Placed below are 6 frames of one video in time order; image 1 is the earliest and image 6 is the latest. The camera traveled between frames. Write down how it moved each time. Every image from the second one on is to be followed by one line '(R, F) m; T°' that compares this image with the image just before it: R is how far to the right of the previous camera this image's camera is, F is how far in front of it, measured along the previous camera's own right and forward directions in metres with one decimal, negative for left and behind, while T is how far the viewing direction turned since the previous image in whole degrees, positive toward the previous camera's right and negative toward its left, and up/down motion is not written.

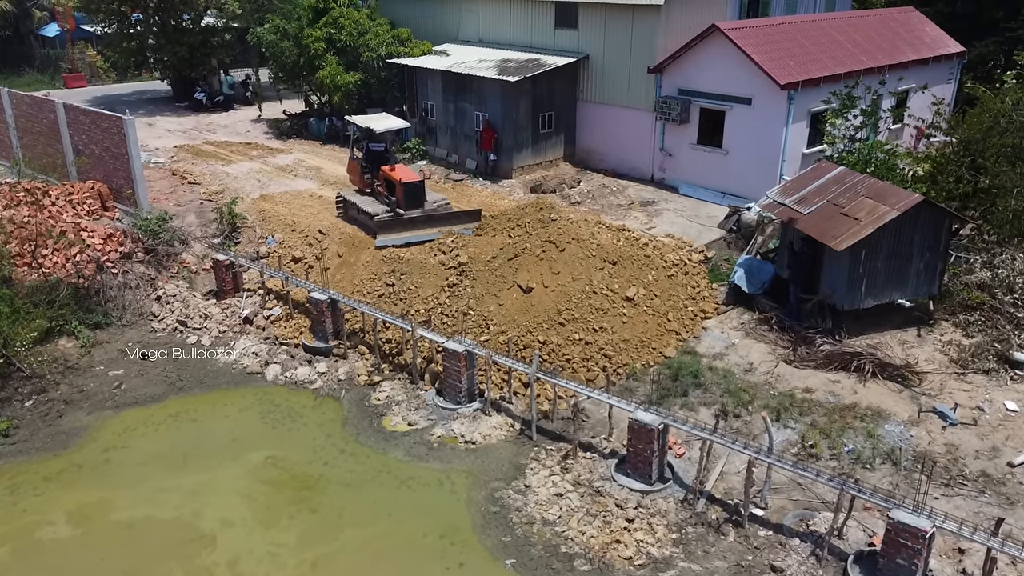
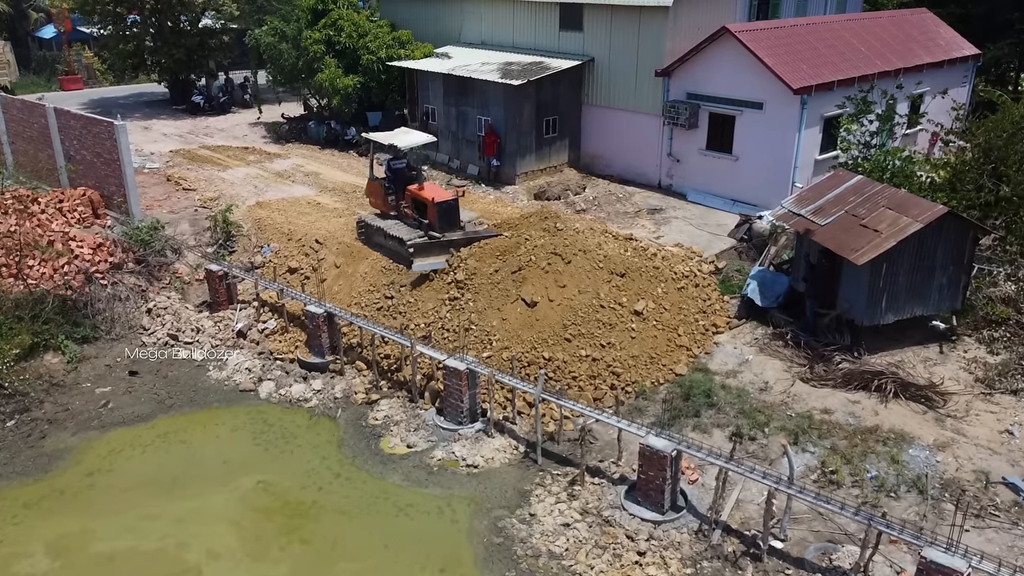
(0.0, +0.5) m; 0°
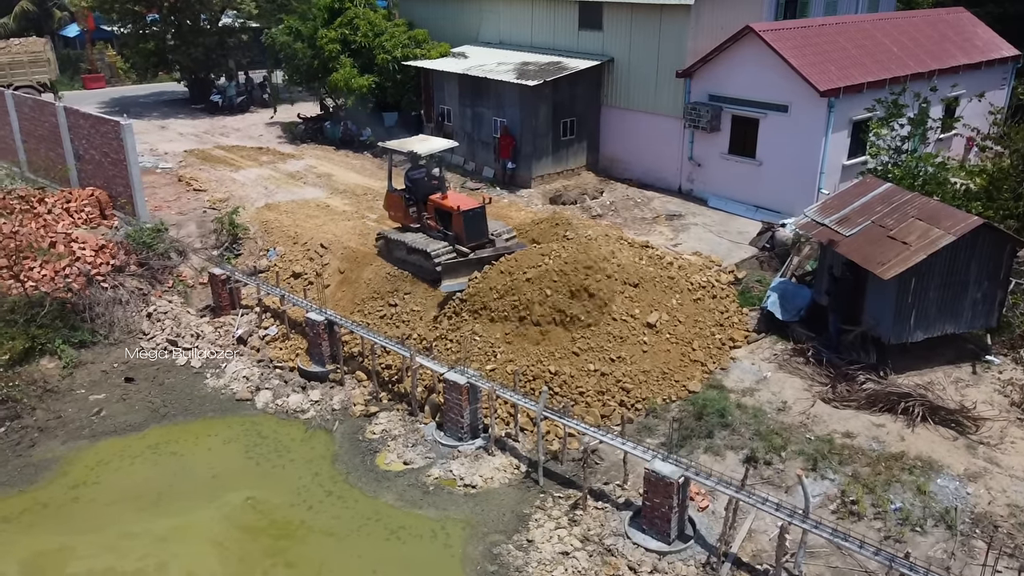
(+0.3, +0.5) m; -2°
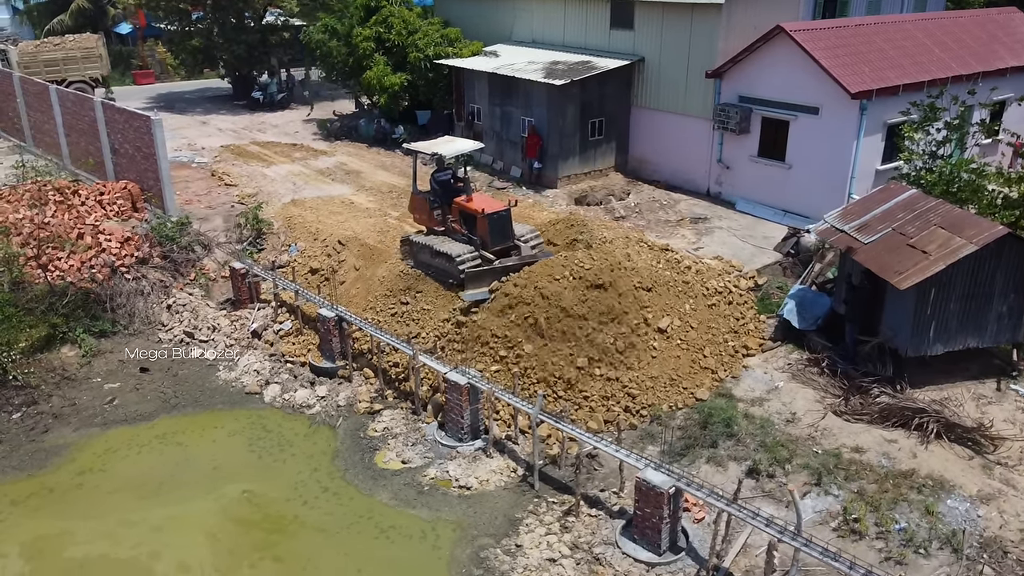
(+0.5, +0.1) m; -4°
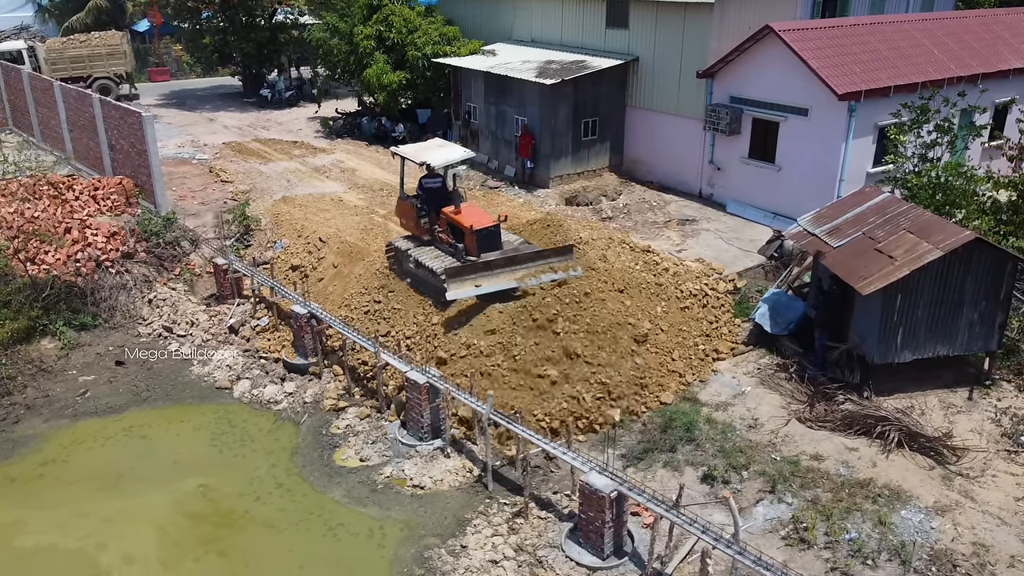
(+0.8, 0.0) m; -2°
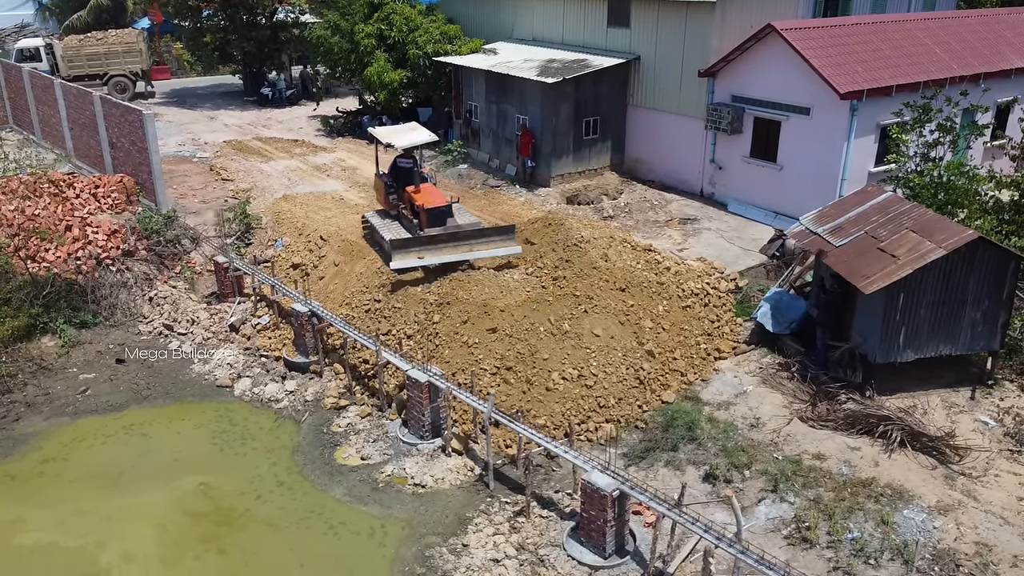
(0.0, 0.0) m; 0°
